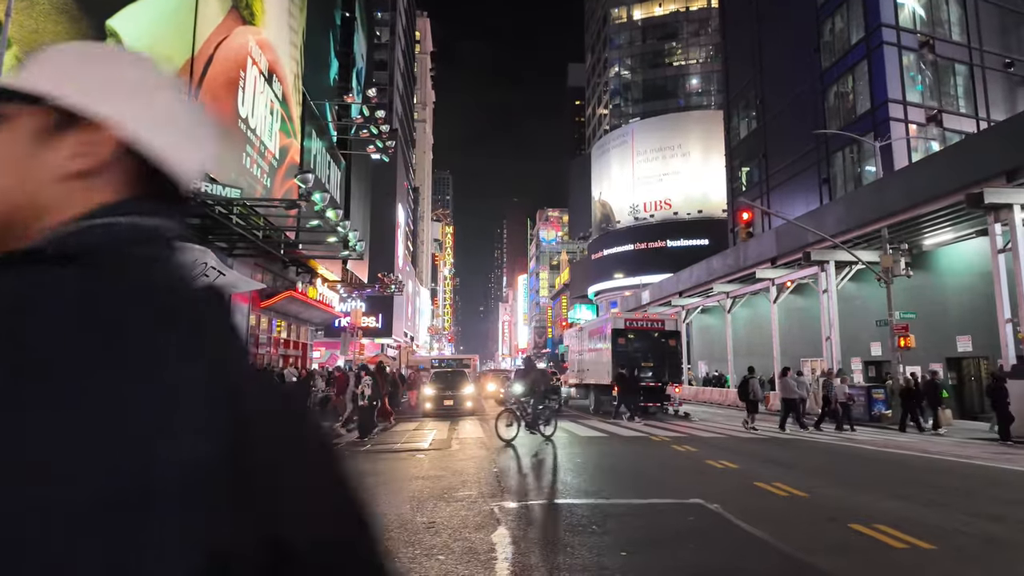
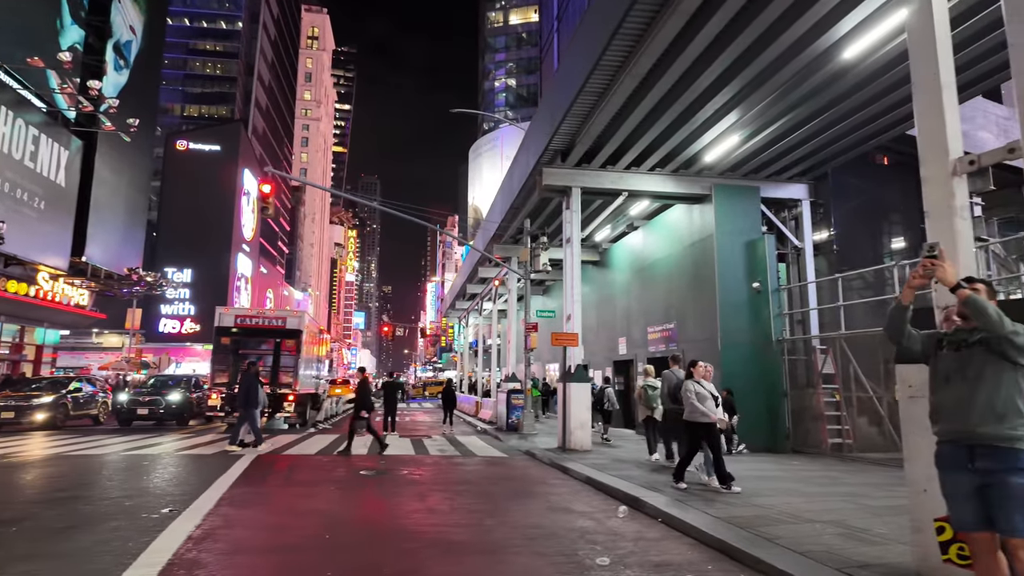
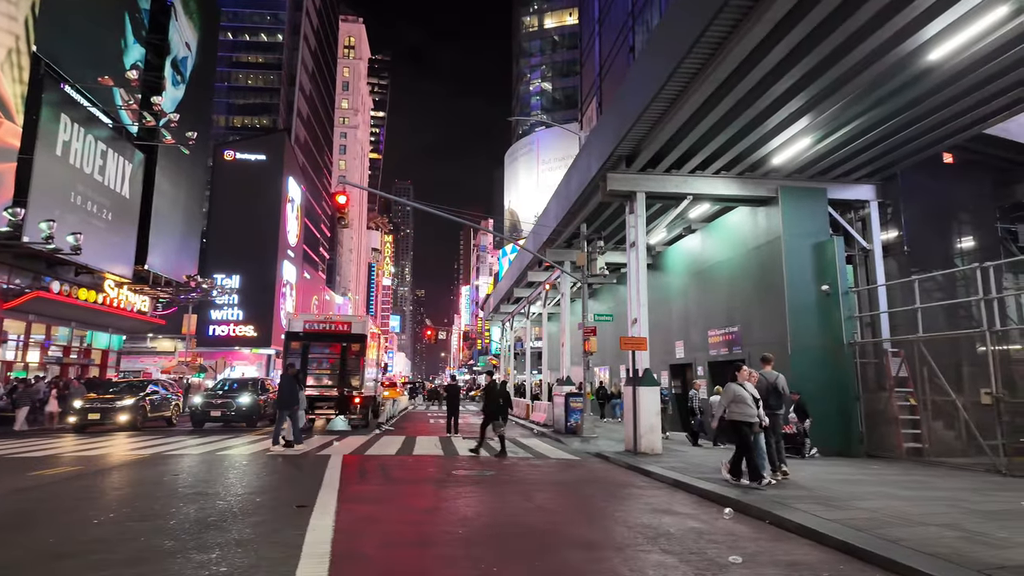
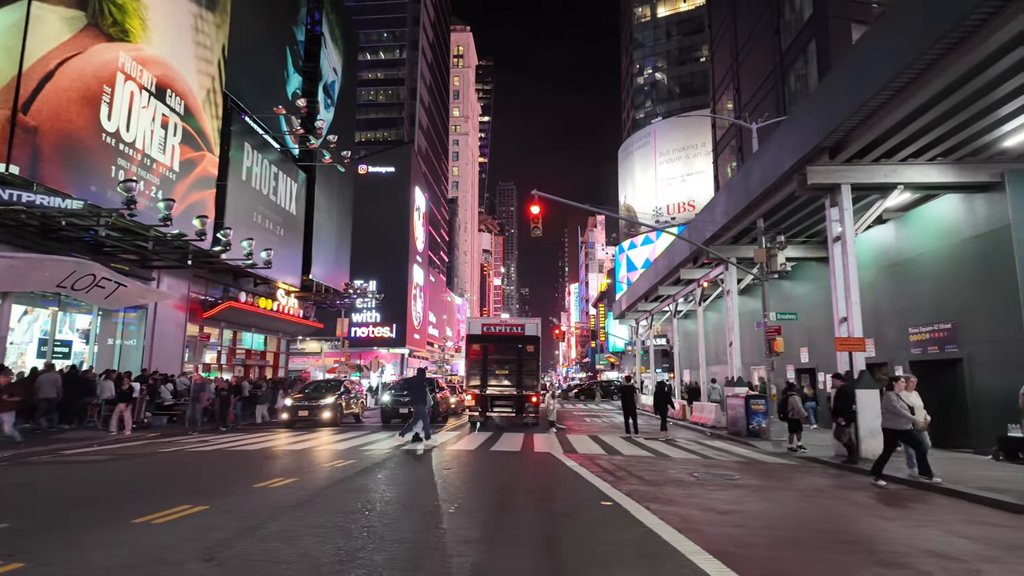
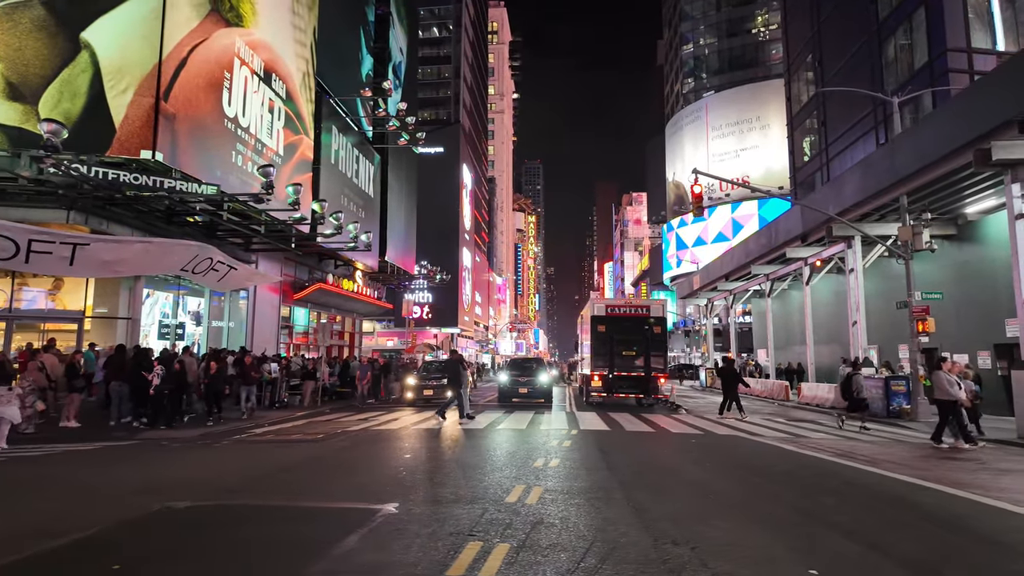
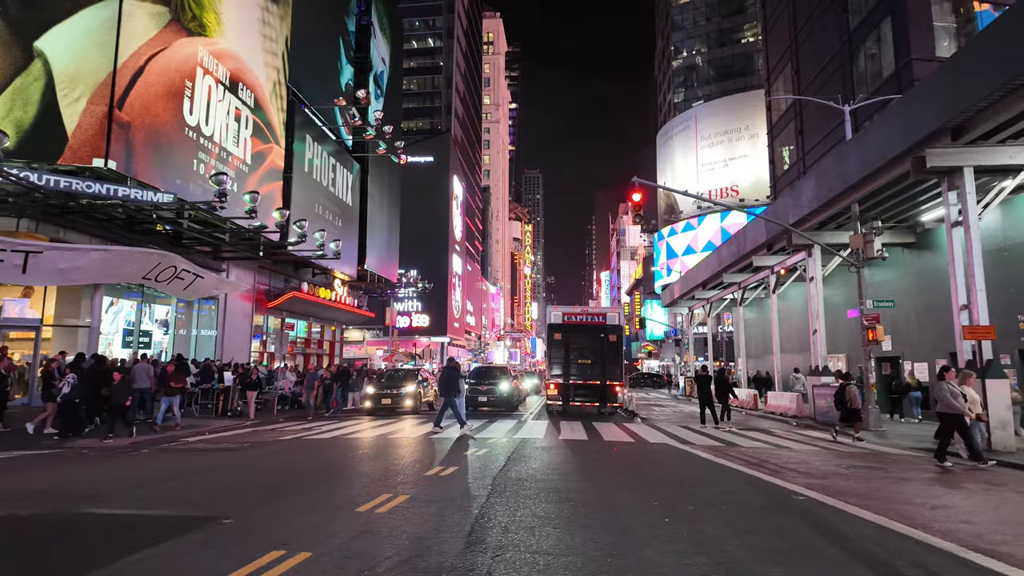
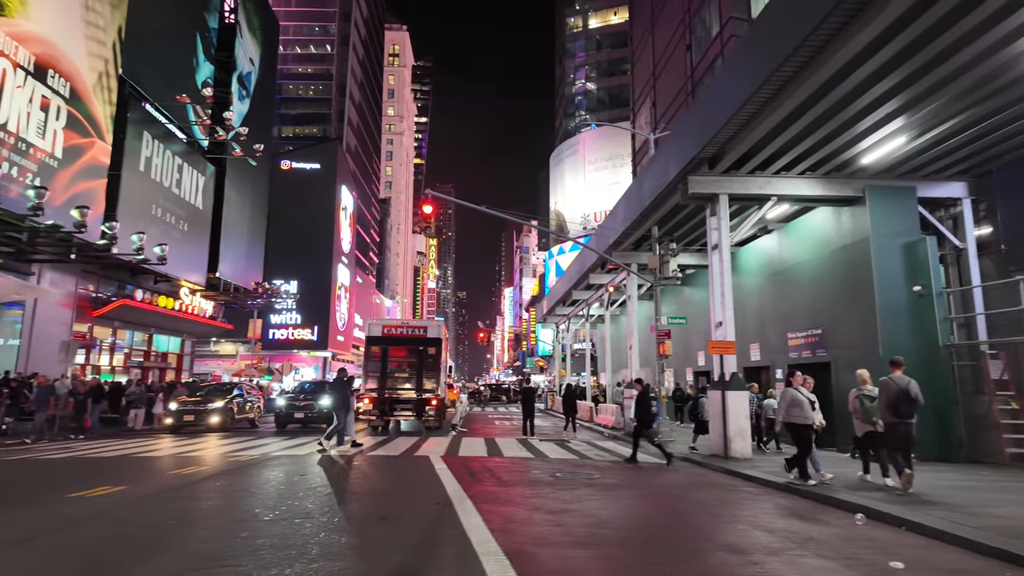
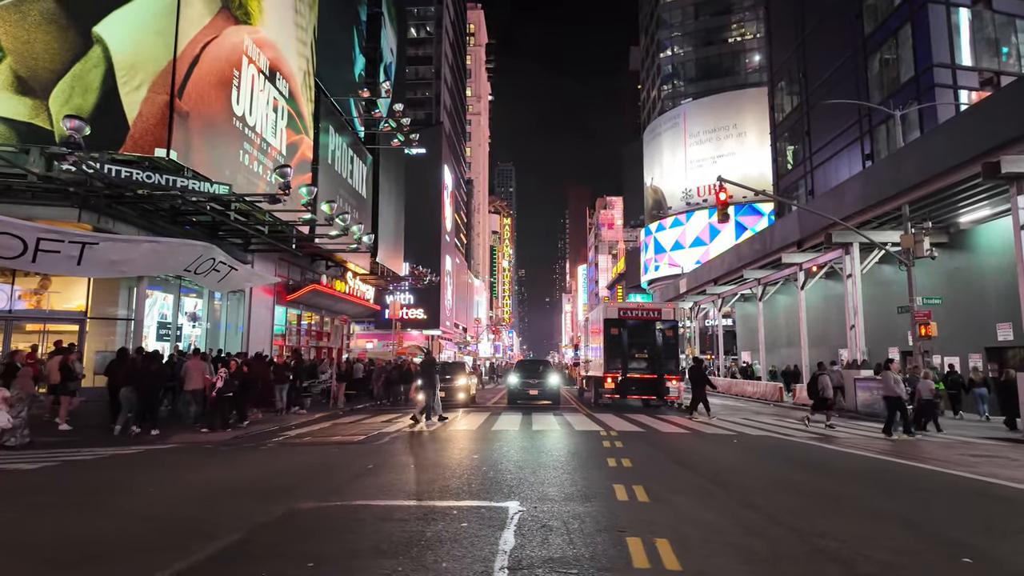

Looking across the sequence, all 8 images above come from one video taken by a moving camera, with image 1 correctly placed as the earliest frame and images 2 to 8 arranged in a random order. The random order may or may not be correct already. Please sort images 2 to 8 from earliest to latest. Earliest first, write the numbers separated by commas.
8, 5, 6, 4, 7, 3, 2
